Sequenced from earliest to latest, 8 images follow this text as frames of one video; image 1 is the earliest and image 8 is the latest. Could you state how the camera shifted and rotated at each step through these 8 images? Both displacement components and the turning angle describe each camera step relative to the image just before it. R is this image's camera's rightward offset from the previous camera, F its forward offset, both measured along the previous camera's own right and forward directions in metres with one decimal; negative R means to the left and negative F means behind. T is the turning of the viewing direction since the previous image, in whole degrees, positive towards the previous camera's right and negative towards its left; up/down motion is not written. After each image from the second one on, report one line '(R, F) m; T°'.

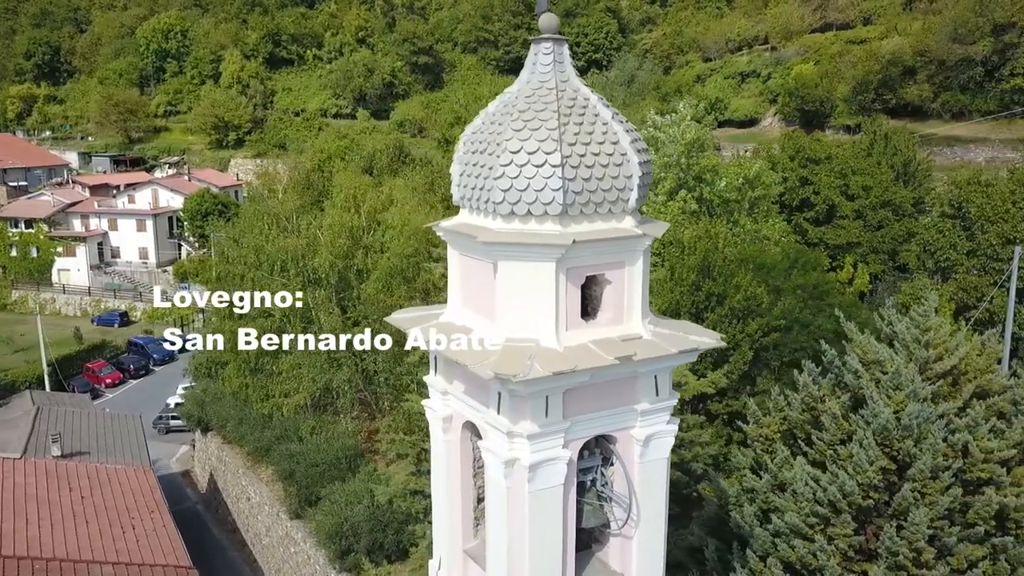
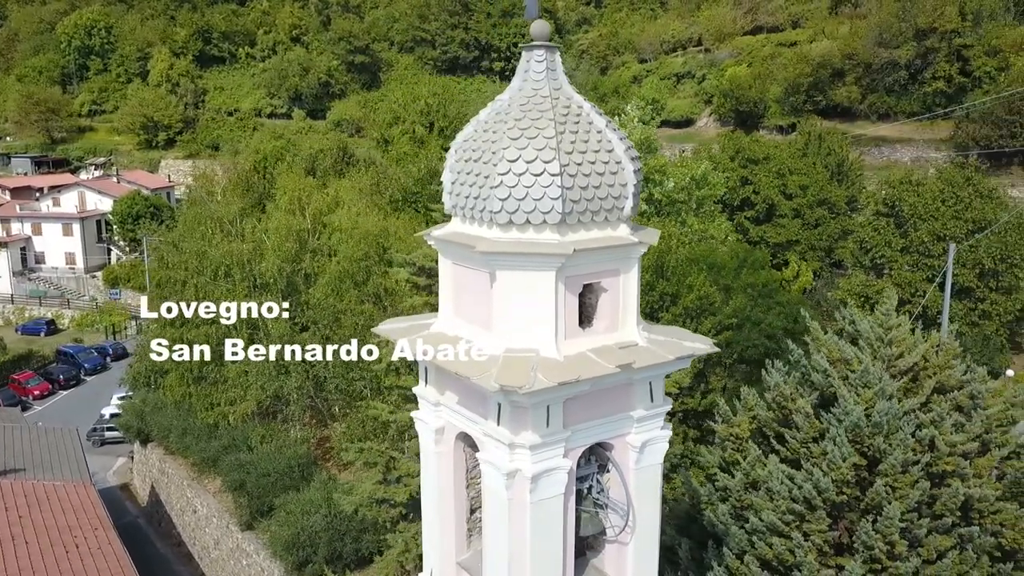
(-0.5, +0.1) m; +4°
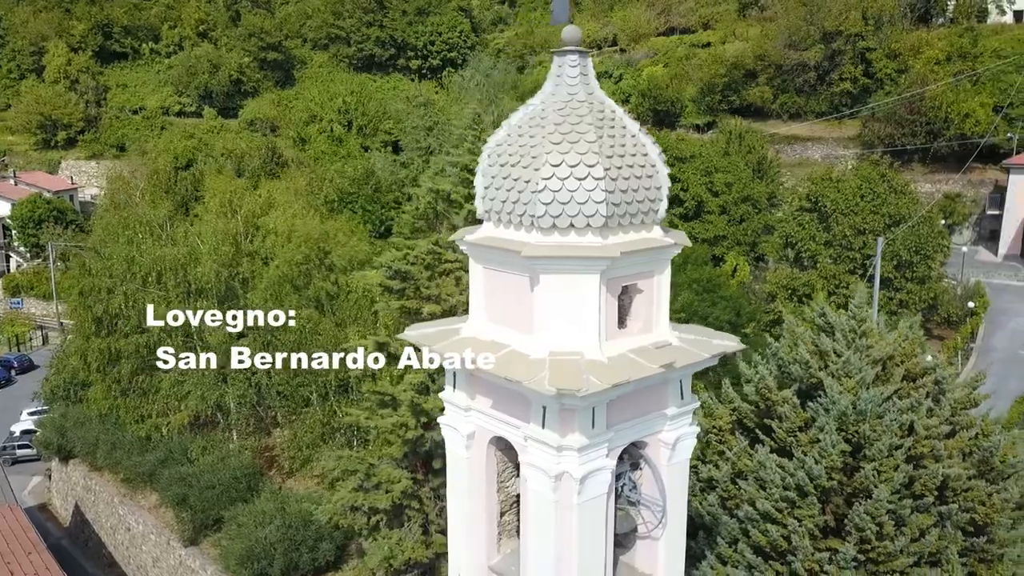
(-1.1, 0.0) m; +6°
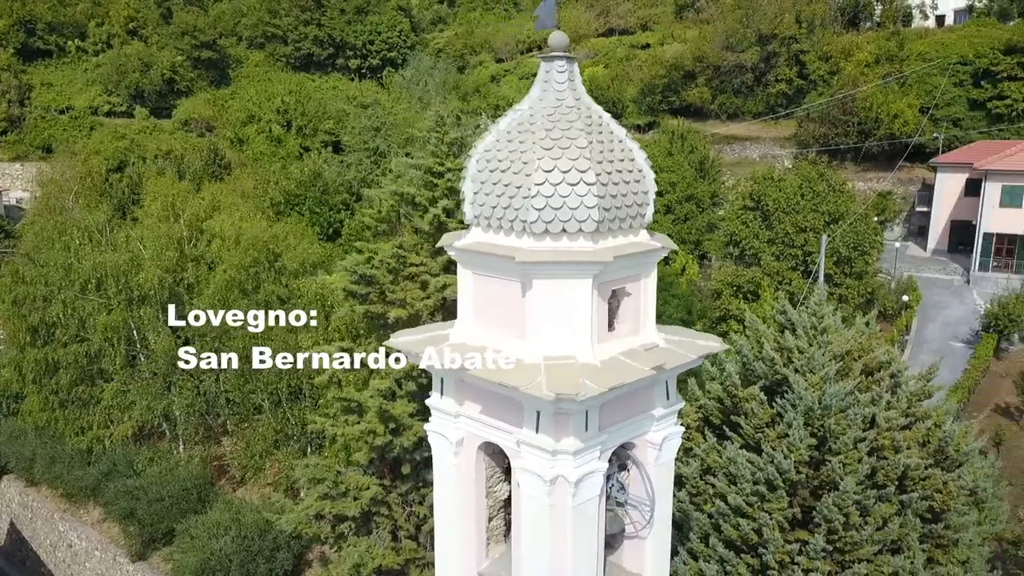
(-0.4, 0.0) m; +4°
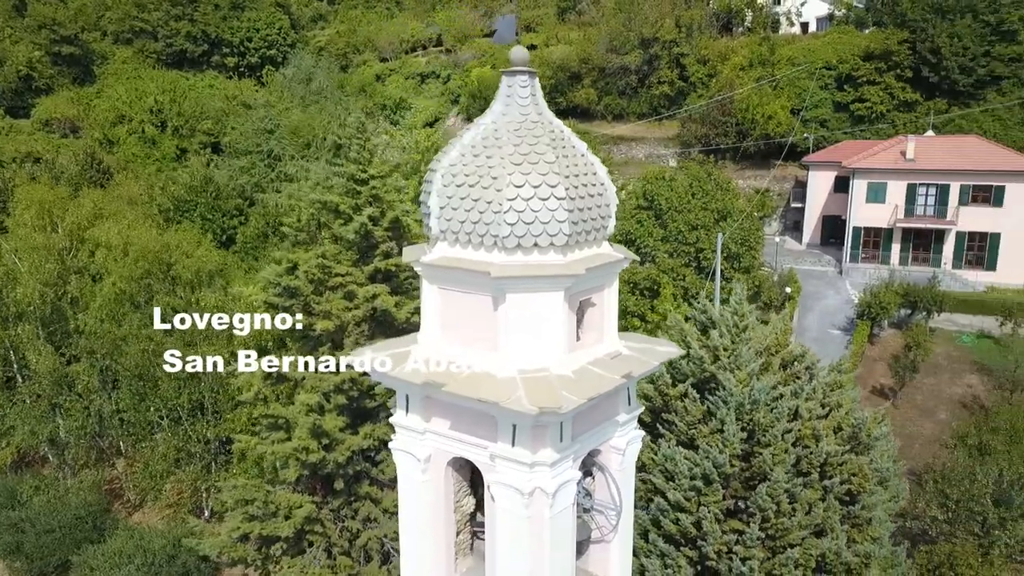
(-0.7, 0.0) m; +8°
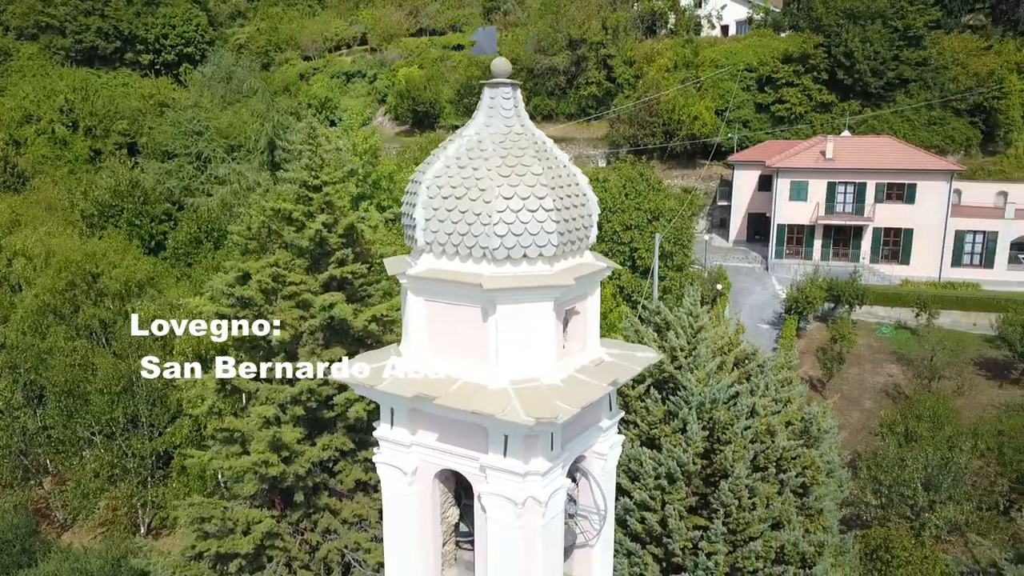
(-0.5, 0.0) m; +5°
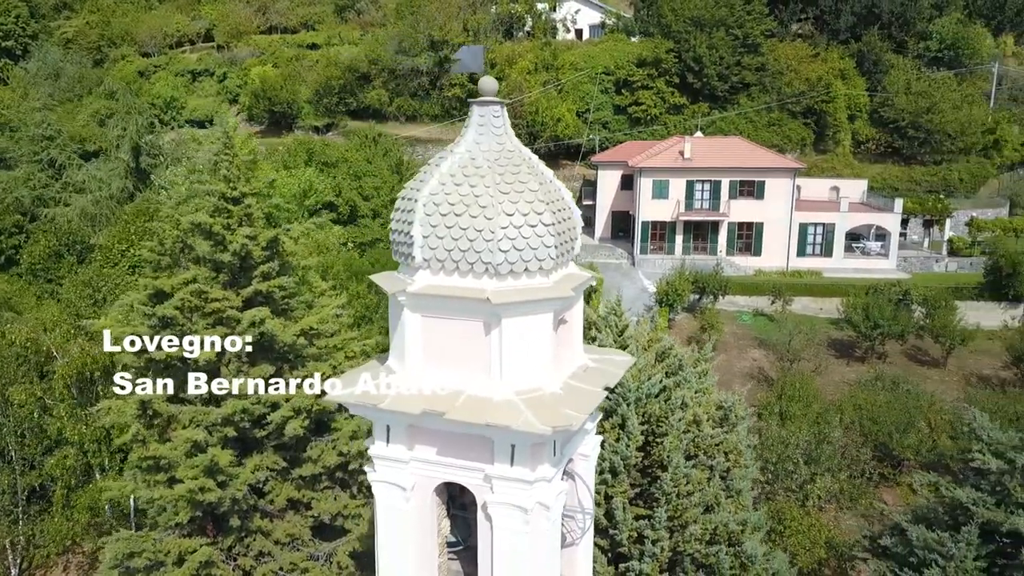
(-1.3, -0.1) m; +10°
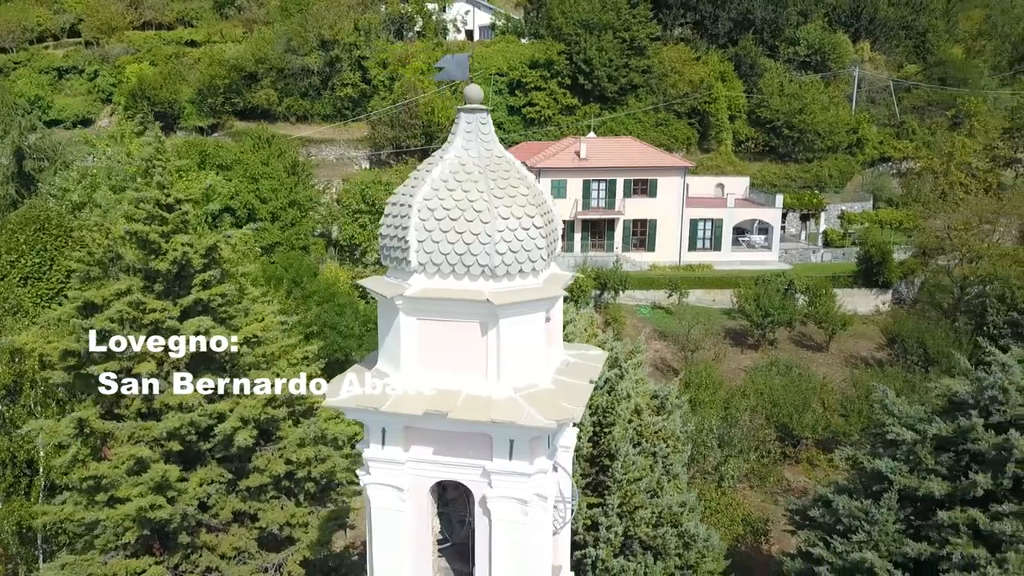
(-1.0, -0.2) m; +8°
